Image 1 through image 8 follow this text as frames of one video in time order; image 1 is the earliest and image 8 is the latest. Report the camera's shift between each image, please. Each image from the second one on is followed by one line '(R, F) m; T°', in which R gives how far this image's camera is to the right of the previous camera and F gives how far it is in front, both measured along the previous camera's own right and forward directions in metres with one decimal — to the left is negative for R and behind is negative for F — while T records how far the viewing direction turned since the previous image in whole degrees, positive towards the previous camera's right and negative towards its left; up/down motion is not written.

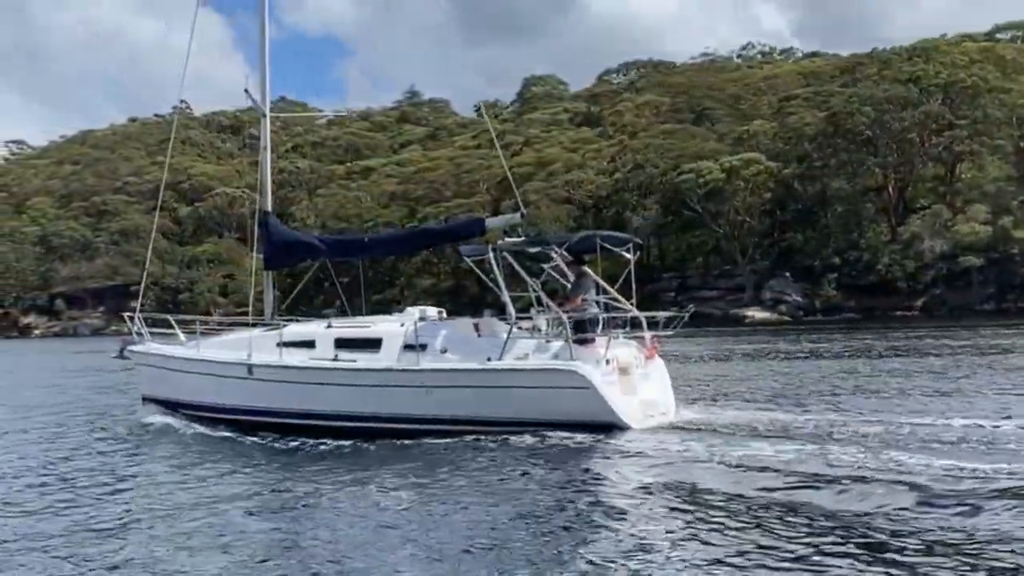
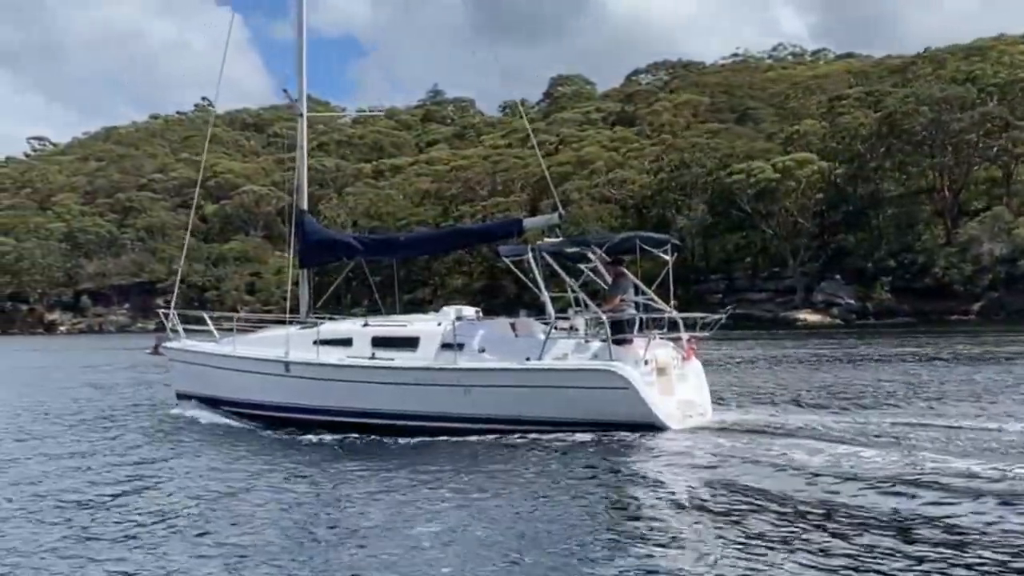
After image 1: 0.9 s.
(-0.8, +0.6) m; -1°
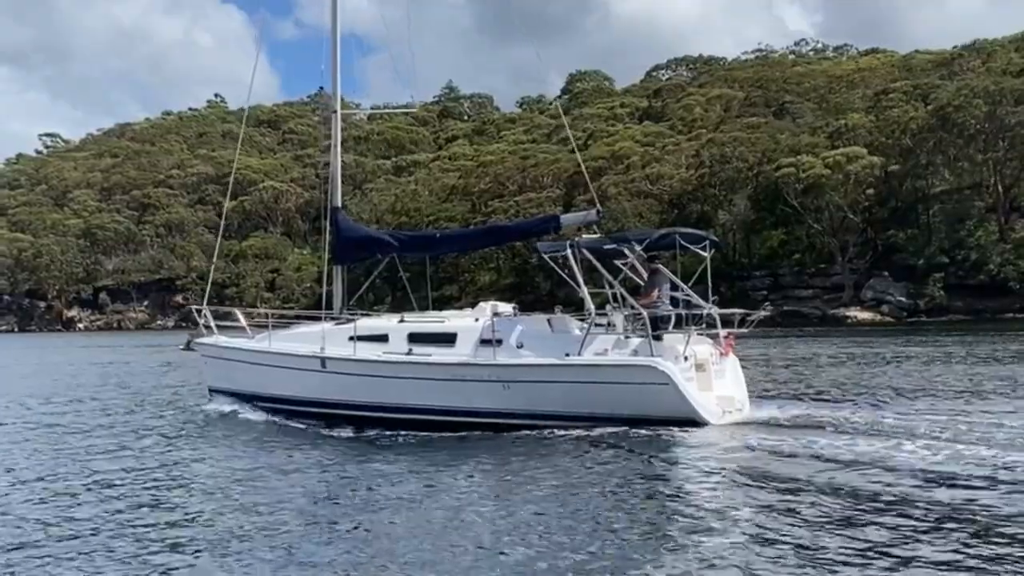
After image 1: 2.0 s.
(-0.9, +0.6) m; 0°
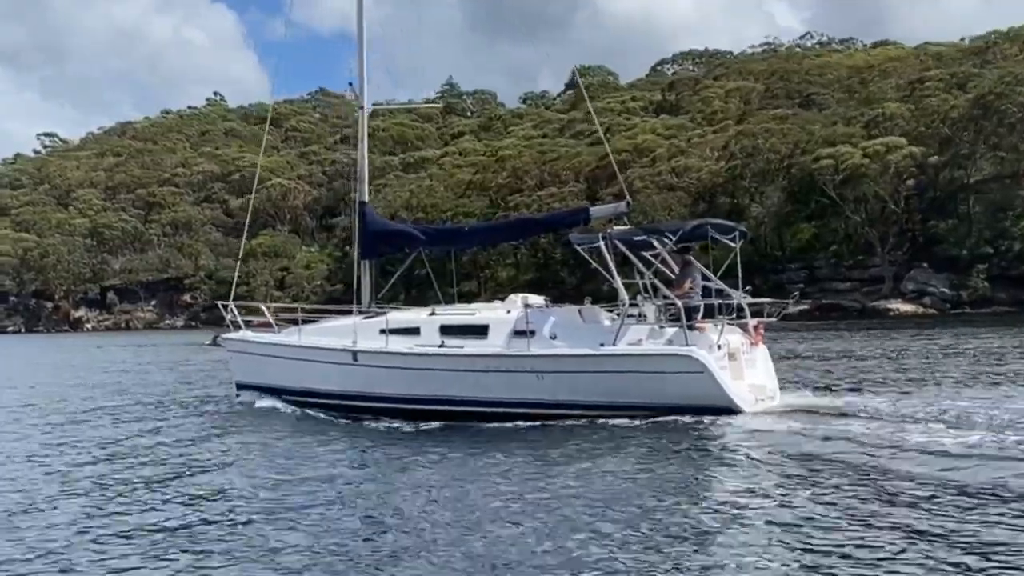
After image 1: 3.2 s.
(-1.0, +0.5) m; 0°
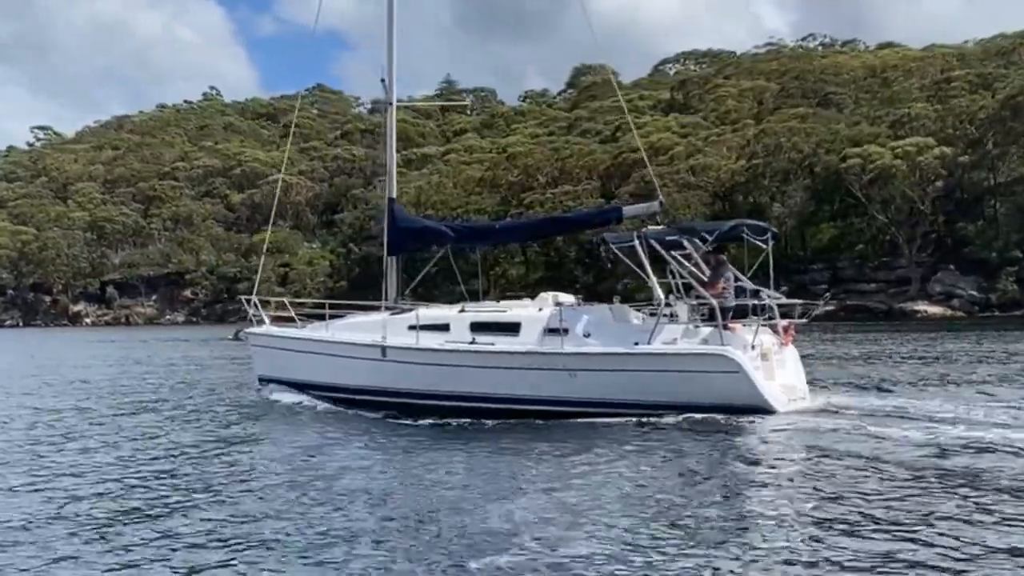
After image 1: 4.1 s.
(-0.9, +0.3) m; +1°
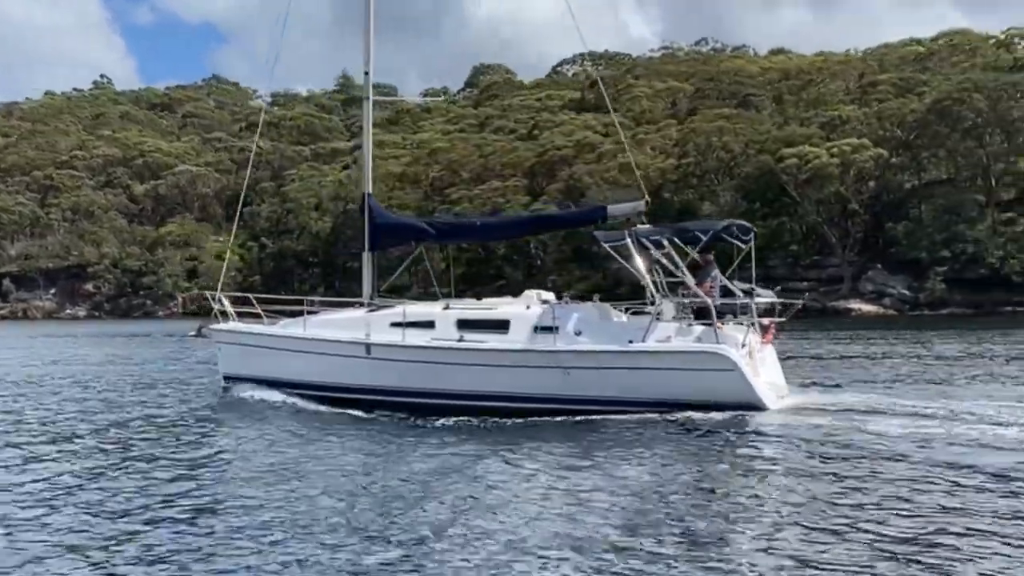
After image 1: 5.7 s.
(-1.6, -0.1) m; +6°
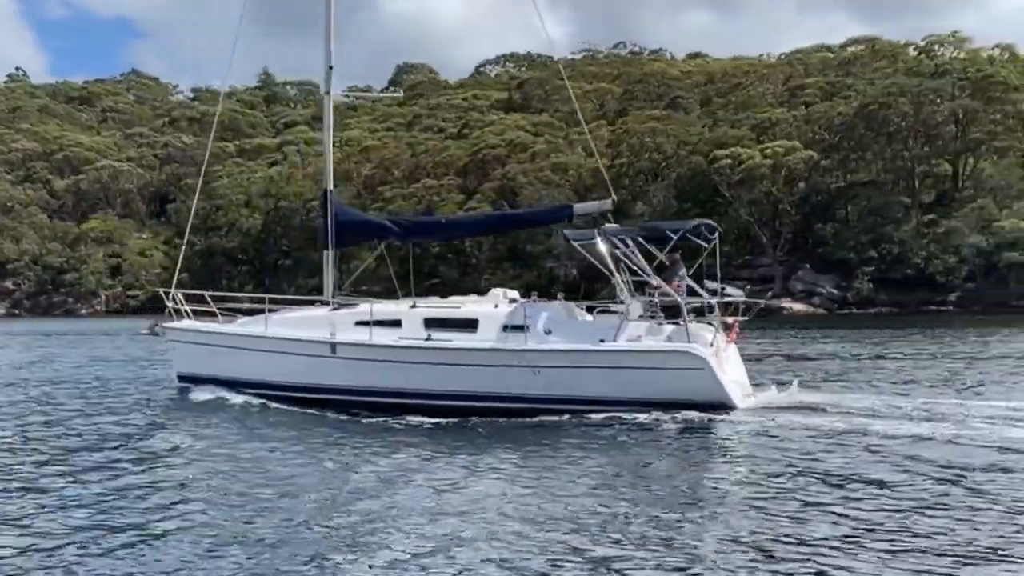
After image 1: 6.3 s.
(-0.5, -0.5) m; +4°
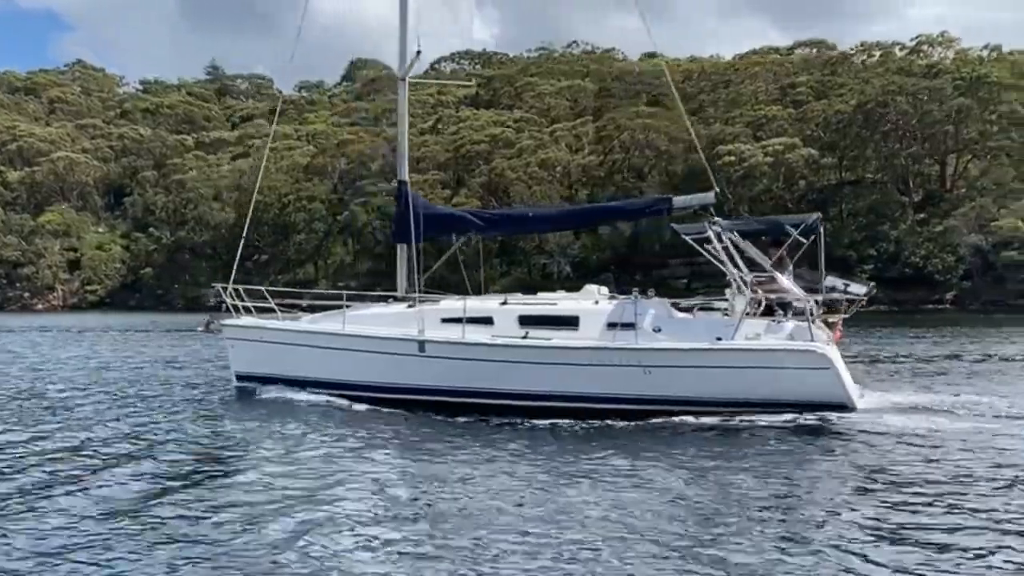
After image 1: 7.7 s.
(-2.0, +0.6) m; +4°
